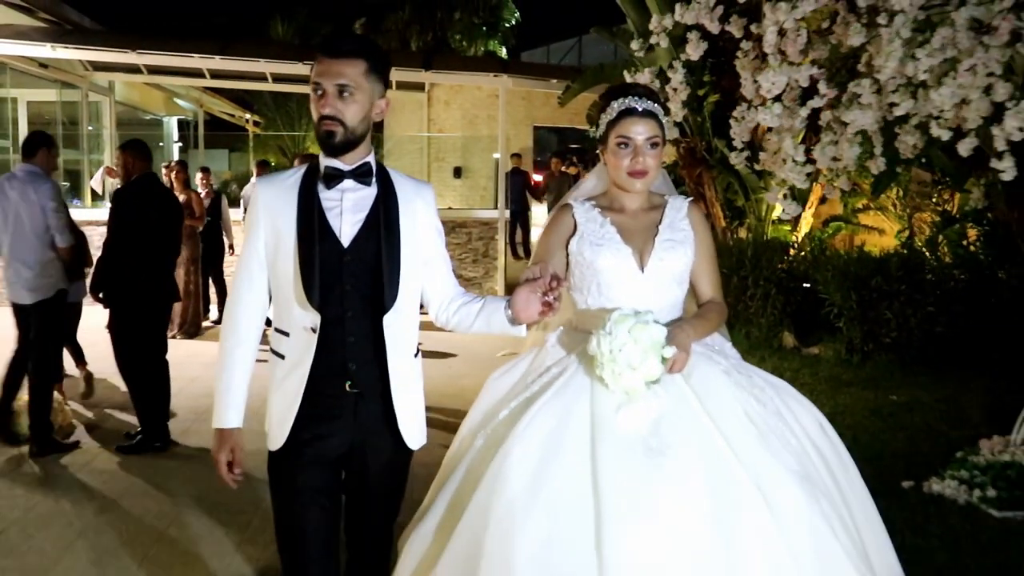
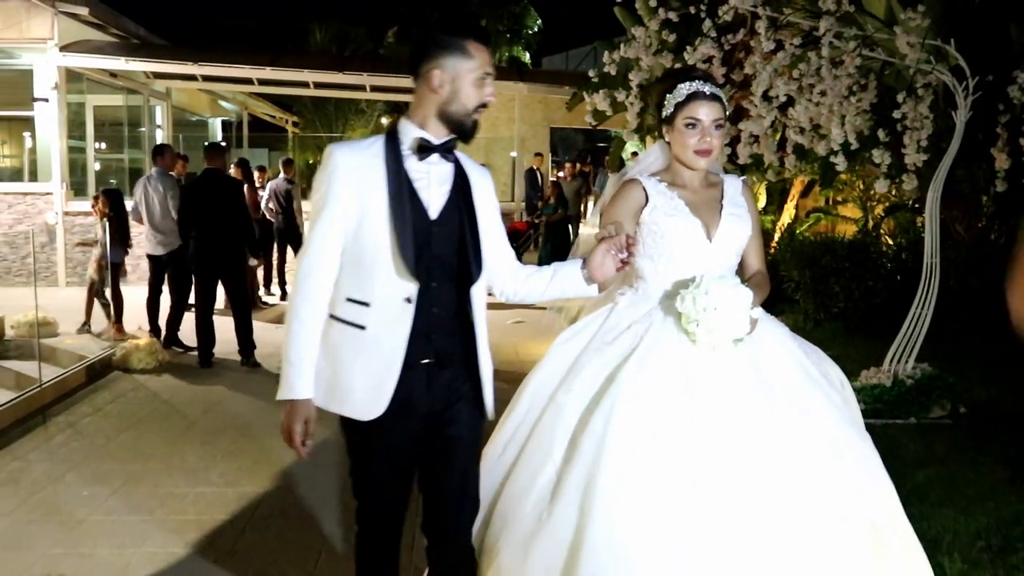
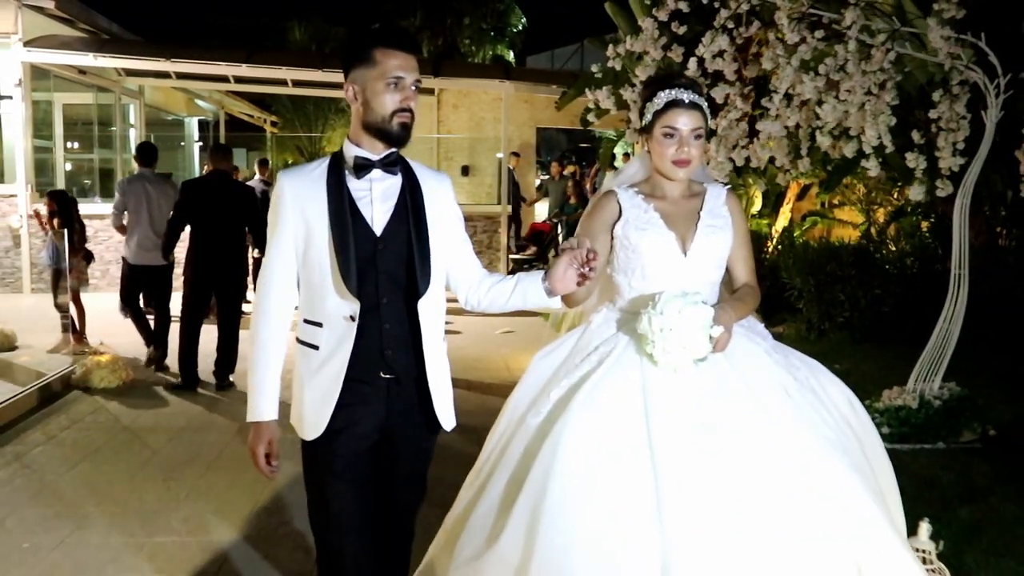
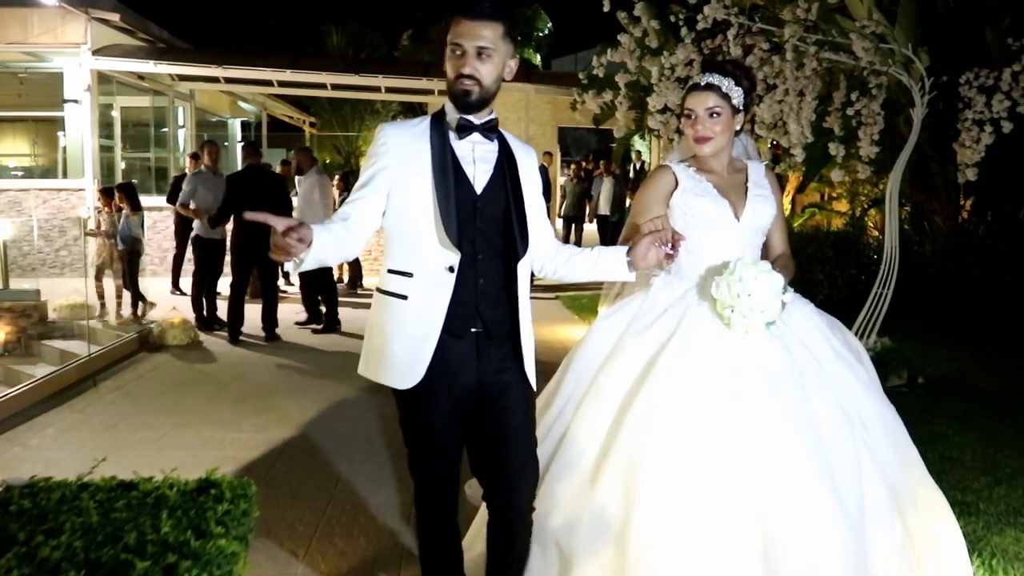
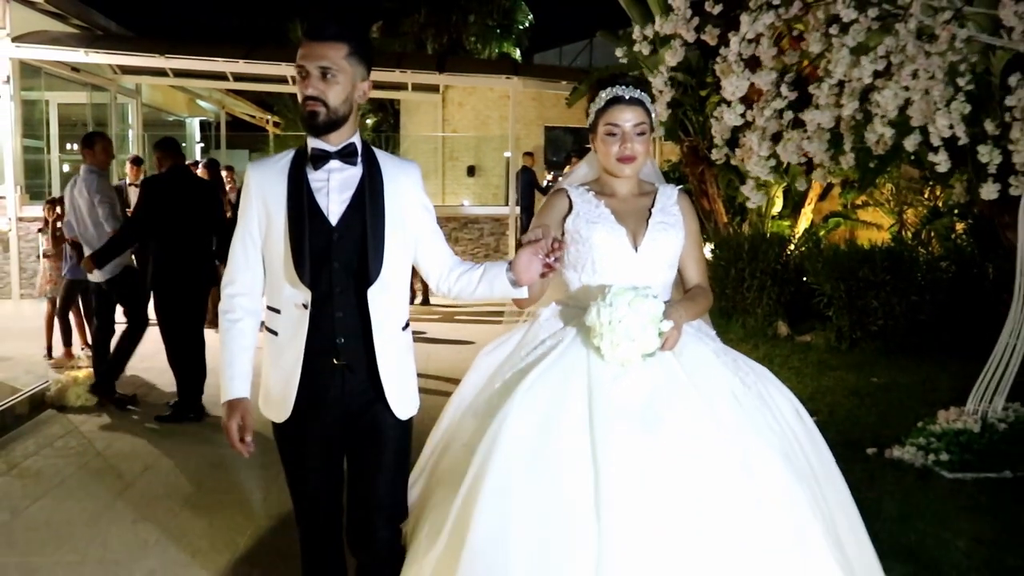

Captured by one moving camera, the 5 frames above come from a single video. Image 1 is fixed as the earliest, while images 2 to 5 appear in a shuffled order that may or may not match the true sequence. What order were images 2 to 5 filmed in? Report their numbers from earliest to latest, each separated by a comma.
5, 3, 2, 4
